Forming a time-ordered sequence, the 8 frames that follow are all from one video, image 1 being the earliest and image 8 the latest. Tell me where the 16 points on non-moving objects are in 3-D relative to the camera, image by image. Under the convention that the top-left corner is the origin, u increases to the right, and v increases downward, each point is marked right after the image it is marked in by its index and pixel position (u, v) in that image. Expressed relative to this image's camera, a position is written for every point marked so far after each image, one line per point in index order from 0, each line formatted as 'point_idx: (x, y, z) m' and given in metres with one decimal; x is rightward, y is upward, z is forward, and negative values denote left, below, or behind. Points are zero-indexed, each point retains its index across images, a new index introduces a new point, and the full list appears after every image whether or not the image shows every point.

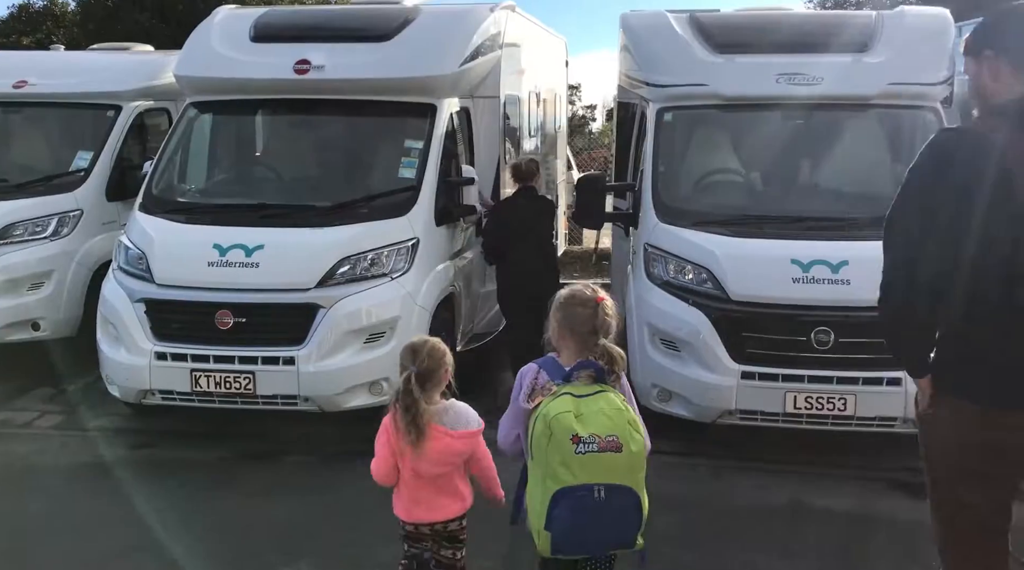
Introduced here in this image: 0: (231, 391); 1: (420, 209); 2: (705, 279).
0: (-1.6, -0.6, +5.2) m
1: (-0.6, +0.5, +5.9) m
2: (+1.1, 0.0, +5.3) m
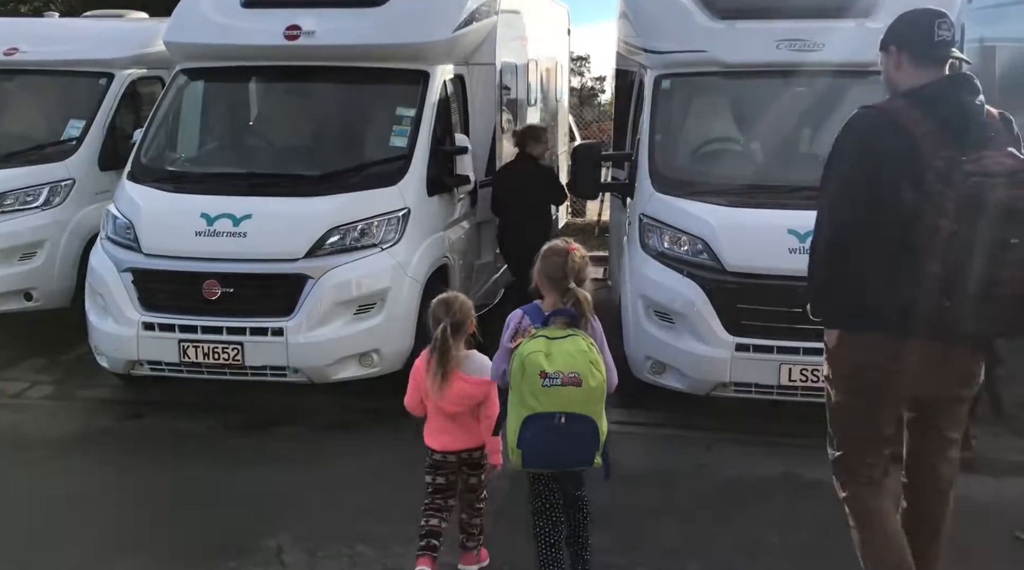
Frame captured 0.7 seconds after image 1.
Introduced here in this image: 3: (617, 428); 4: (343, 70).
0: (-1.6, -0.4, +5.2) m
1: (-0.6, +0.7, +5.8) m
2: (+1.1, +0.2, +5.2) m
3: (+0.6, -0.8, +5.5) m
4: (-1.1, +1.4, +6.3) m
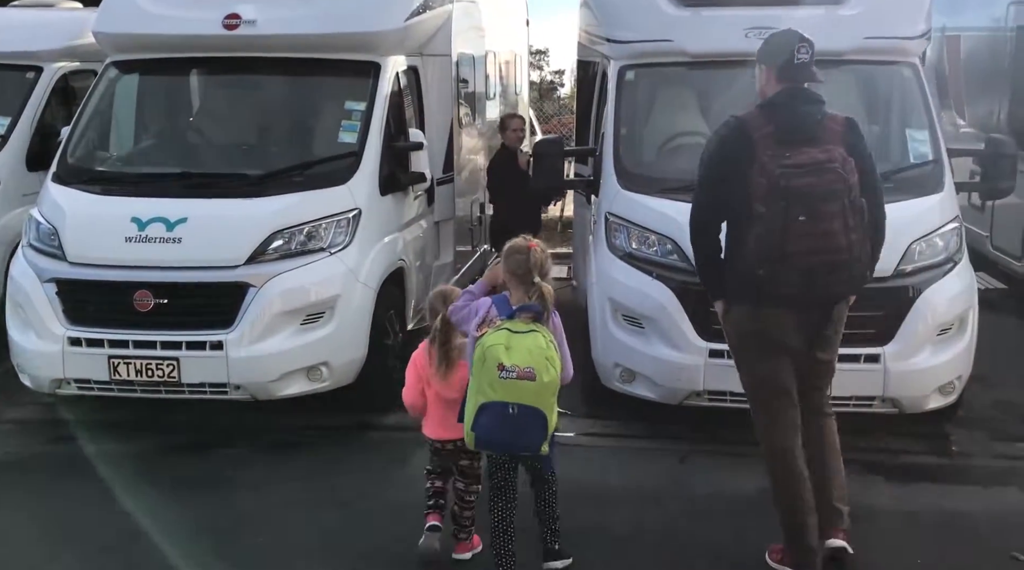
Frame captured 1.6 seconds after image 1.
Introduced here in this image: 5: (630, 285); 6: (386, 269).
0: (-1.8, -0.5, +4.8) m
1: (-0.9, +0.6, +5.4) m
2: (+0.8, +0.2, +4.9) m
3: (+0.4, -0.9, +5.2) m
4: (-1.4, +1.4, +5.9) m
5: (+0.6, 0.0, +5.0) m
6: (-0.7, +0.1, +5.4) m
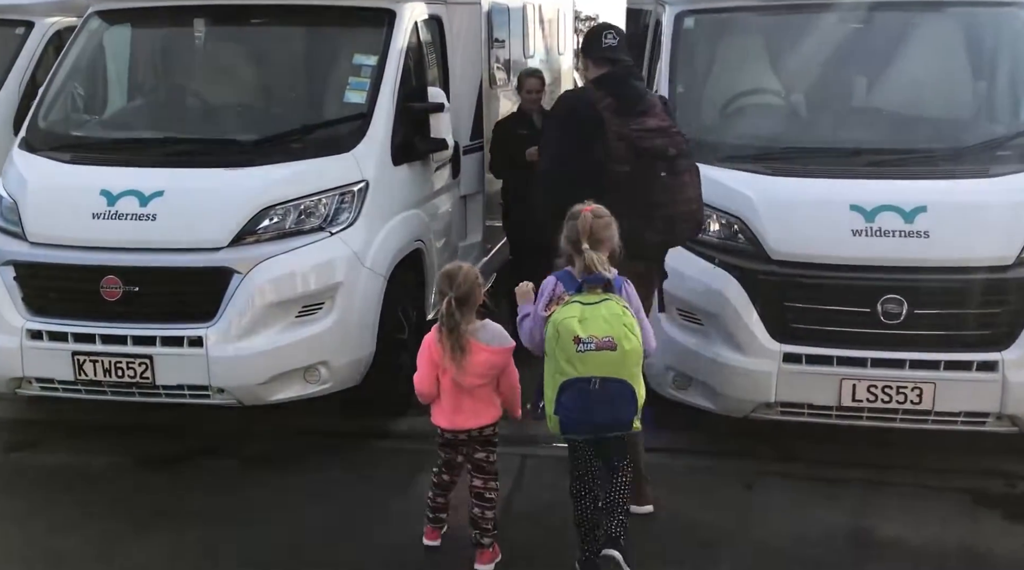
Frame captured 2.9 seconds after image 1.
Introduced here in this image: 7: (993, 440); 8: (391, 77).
0: (-1.7, -0.4, +4.1) m
1: (-0.7, +0.7, +4.6) m
2: (+1.0, +0.2, +4.1) m
3: (+0.6, -0.8, +4.4) m
4: (-1.2, +1.5, +5.1) m
5: (+0.8, +0.1, +4.2) m
6: (-0.6, +0.2, +4.7) m
7: (+2.3, -0.7, +4.5) m
8: (-0.6, +1.1, +4.8) m
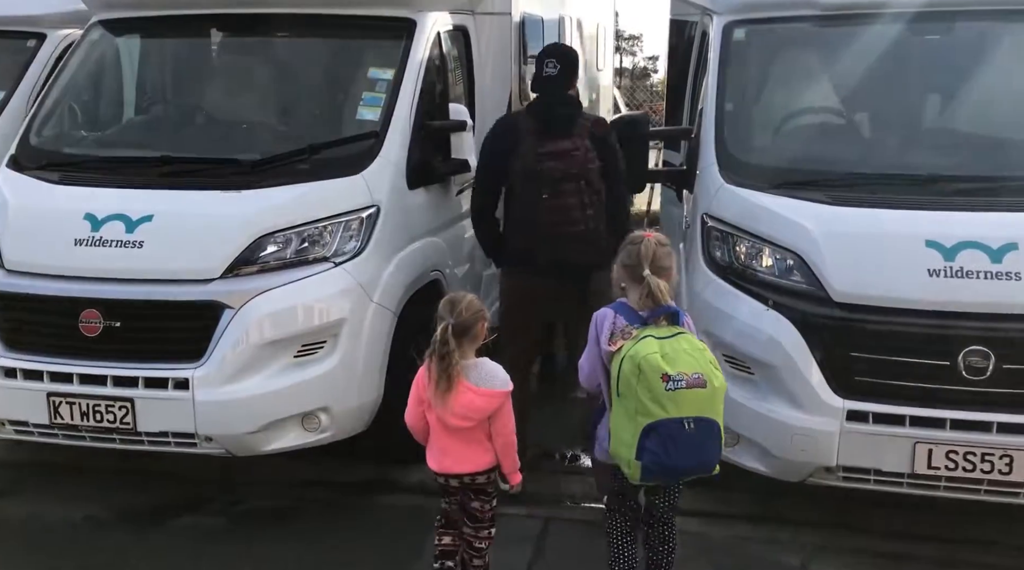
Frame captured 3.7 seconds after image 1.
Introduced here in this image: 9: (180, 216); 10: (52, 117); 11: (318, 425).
0: (-1.6, -0.5, +3.7) m
1: (-0.6, +0.6, +4.2) m
2: (+1.1, +0.1, +3.6) m
3: (+0.7, -1.0, +3.9) m
4: (-1.1, +1.3, +4.7) m
5: (+0.9, -0.1, +3.6) m
6: (-0.5, 0.0, +4.2) m
7: (+2.4, -0.9, +3.9) m
8: (-0.5, +0.9, +4.4) m
9: (-1.3, +0.3, +3.8) m
10: (-2.3, +0.8, +4.7) m
11: (-0.8, -0.6, +3.8) m
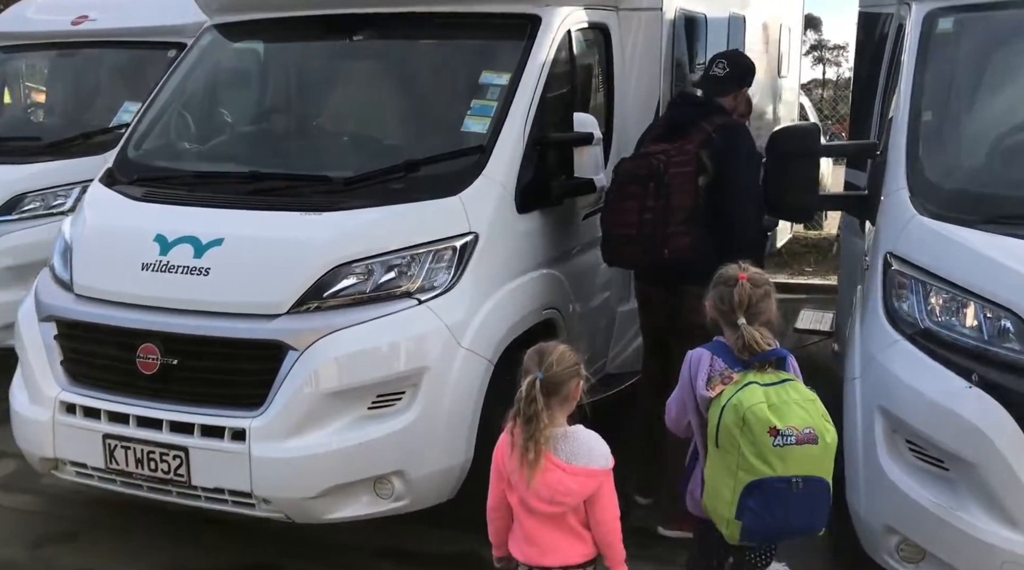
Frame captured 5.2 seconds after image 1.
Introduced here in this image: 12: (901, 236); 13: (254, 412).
0: (-1.2, -0.7, +3.2) m
1: (-0.1, +0.4, +3.6) m
2: (+1.4, -0.1, +2.6) m
3: (+1.0, -1.2, +3.0) m
4: (-0.4, +1.2, +4.2) m
5: (+1.2, -0.3, +2.7) m
6: (0.0, -0.2, +3.5) m
7: (+2.7, -1.2, +2.7) m
8: (+0.1, +0.7, +3.8) m
9: (-0.9, +0.2, +3.3) m
10: (-1.7, +0.7, +4.4) m
11: (-0.4, -0.7, +3.2) m
12: (+1.3, +0.2, +3.1) m
13: (-0.9, -0.4, +3.2) m
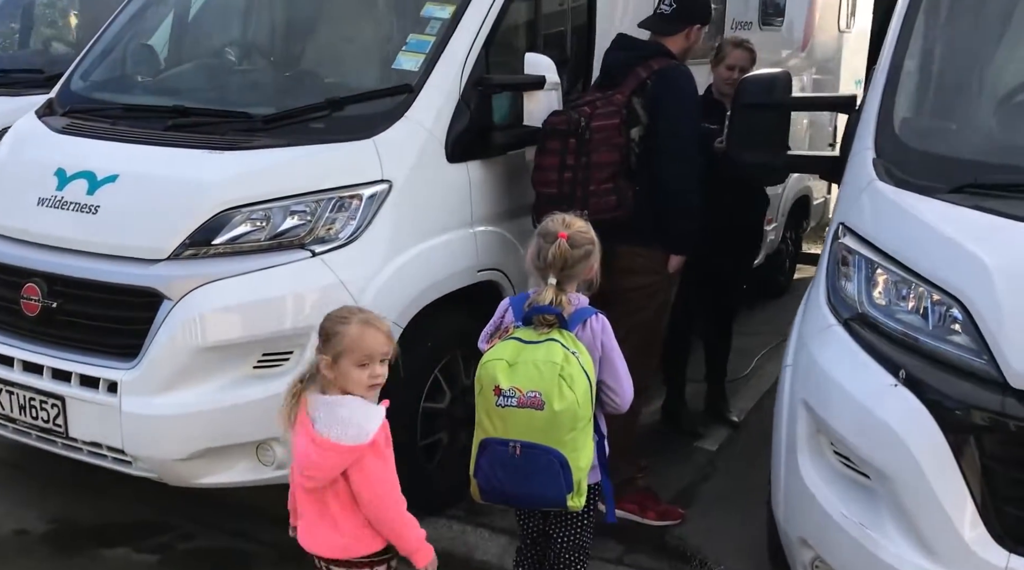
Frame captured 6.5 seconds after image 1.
0: (-1.6, -0.5, +3.1) m
1: (-0.3, +0.6, +3.2) m
2: (+1.0, -0.1, +2.2) m
3: (+0.6, -1.1, +2.6) m
4: (-0.6, +1.4, +3.8) m
5: (+0.8, -0.3, +2.3) m
6: (-0.3, 0.0, +3.2) m
7: (+2.3, -1.2, +2.1) m
8: (-0.1, +0.9, +3.4) m
9: (-1.2, +0.4, +3.1) m
10: (-1.8, +1.0, +4.2) m
11: (-0.7, -0.5, +2.9) m
12: (+1.0, +0.2, +2.6) m
13: (-1.2, -0.2, +2.9) m
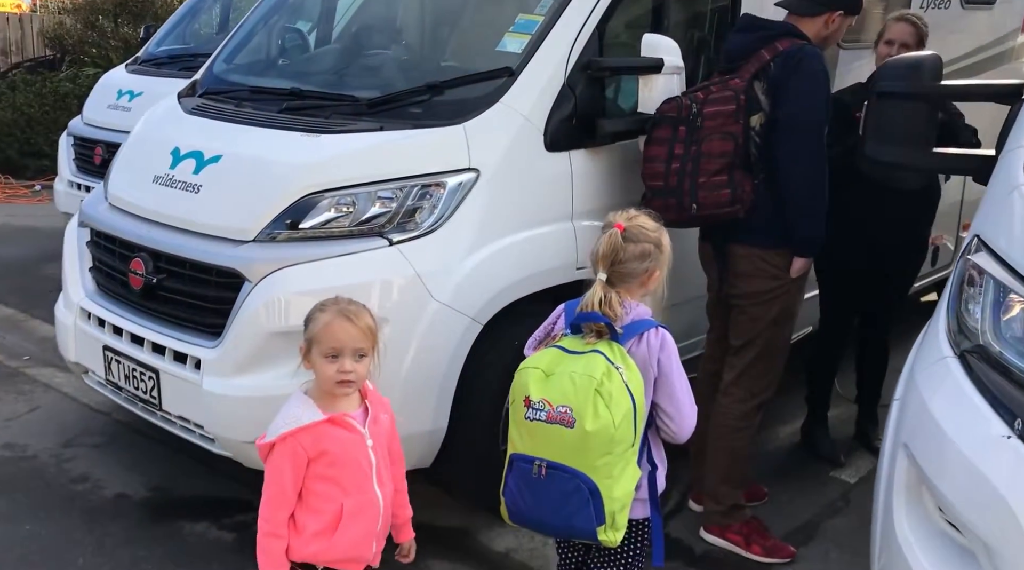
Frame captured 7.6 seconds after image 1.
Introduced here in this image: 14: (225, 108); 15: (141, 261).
0: (-1.3, -0.4, +3.2) m
1: (0.0, +0.6, +3.0) m
2: (+1.1, -0.2, +1.7) m
3: (+0.7, -1.1, +2.3) m
4: (0.0, +1.4, +3.7) m
5: (+0.9, -0.3, +1.9) m
6: (+0.1, 0.0, +3.0) m
7: (+2.2, -1.3, +1.4) m
8: (+0.3, +0.9, +3.2) m
9: (-0.9, +0.4, +3.1) m
10: (-1.2, +1.1, +4.3) m
11: (-0.5, -0.5, +2.9) m
12: (+1.1, +0.2, +2.2) m
13: (-0.9, -0.2, +3.0) m
14: (-1.1, +0.7, +3.6) m
15: (-1.2, +0.1, +3.2) m
